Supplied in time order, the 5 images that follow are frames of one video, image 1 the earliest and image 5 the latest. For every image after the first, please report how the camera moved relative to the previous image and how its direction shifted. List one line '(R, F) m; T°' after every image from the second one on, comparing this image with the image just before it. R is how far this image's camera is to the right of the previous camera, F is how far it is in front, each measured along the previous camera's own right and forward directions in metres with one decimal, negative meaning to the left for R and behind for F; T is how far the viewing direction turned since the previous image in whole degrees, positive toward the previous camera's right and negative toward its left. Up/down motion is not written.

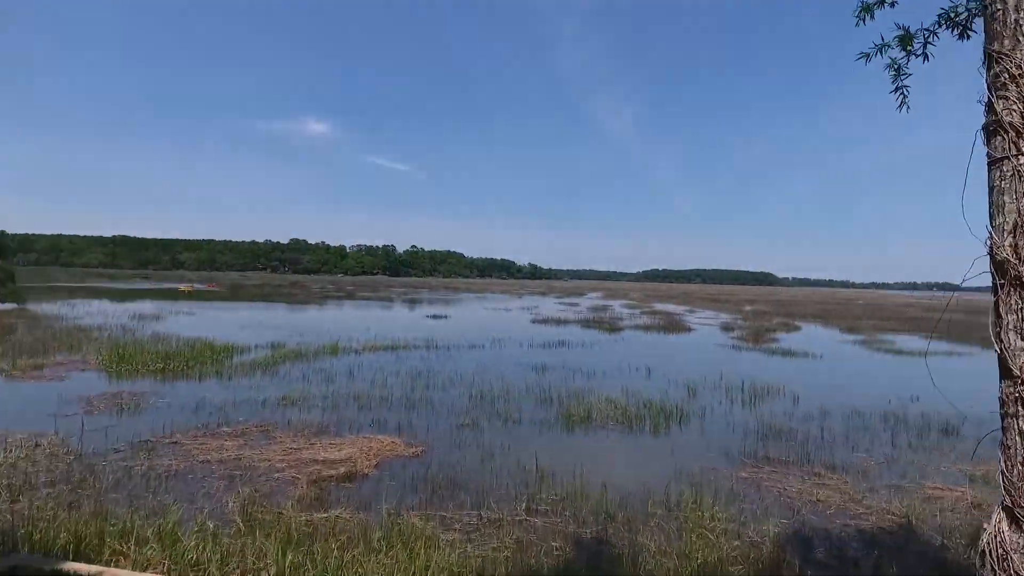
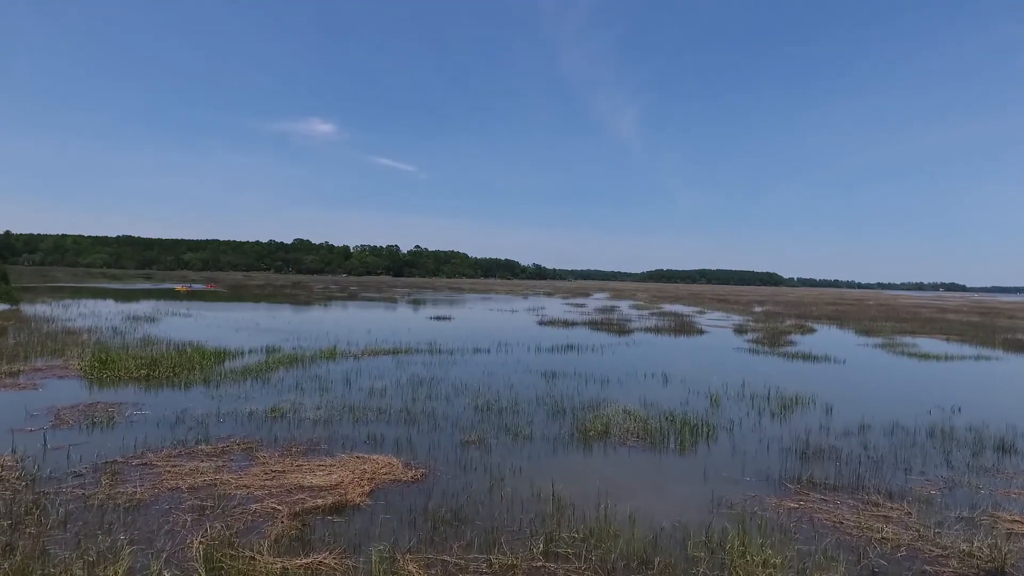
(-0.1, +1.1) m; 0°
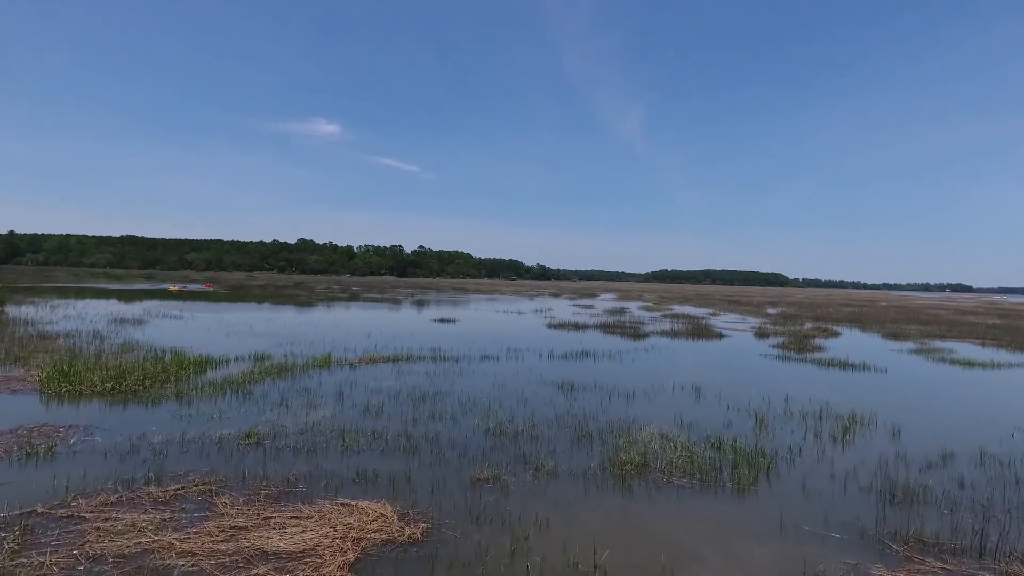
(-0.2, +1.8) m; 0°
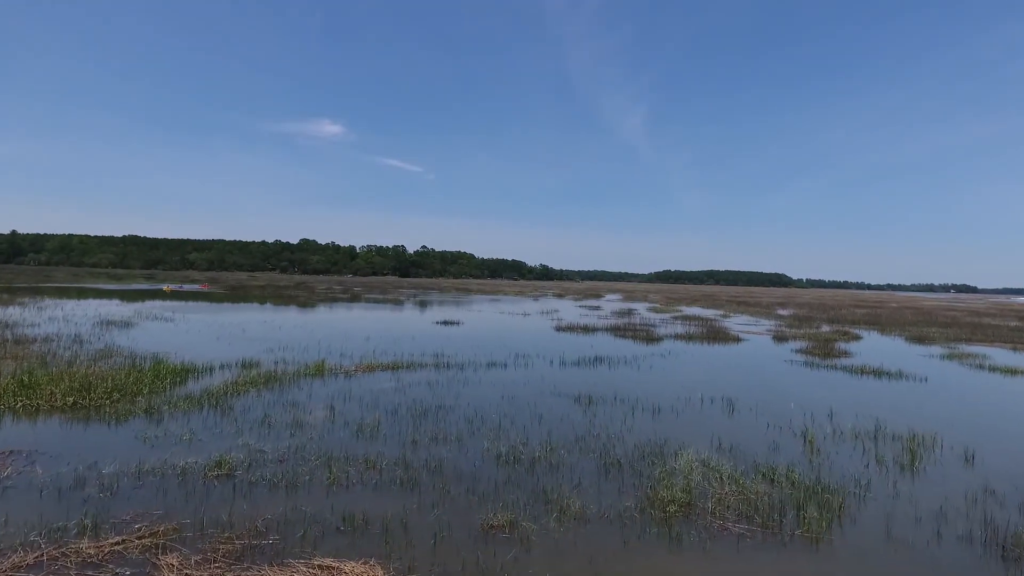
(-0.2, +1.5) m; 0°
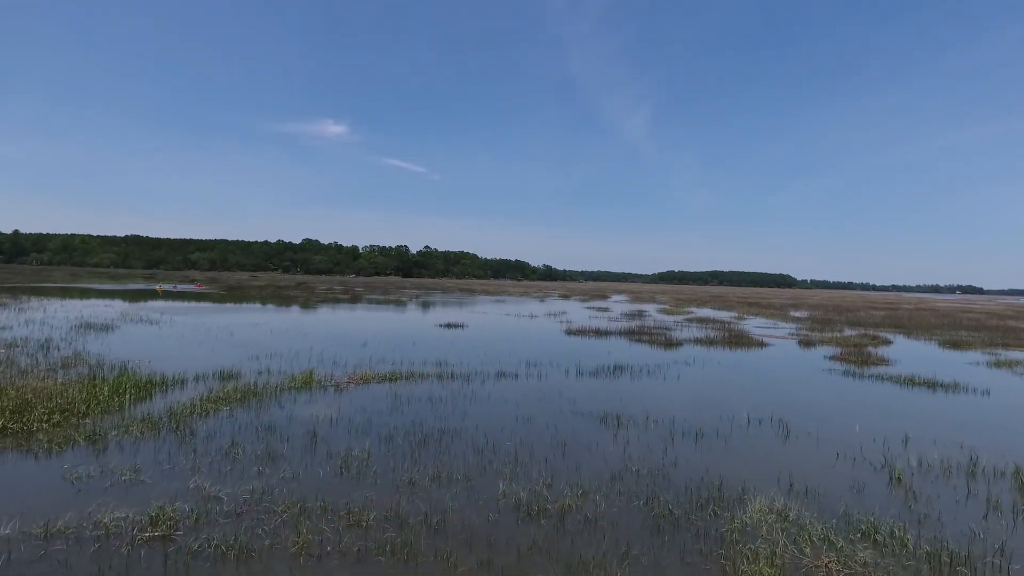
(-0.2, +2.0) m; 0°
